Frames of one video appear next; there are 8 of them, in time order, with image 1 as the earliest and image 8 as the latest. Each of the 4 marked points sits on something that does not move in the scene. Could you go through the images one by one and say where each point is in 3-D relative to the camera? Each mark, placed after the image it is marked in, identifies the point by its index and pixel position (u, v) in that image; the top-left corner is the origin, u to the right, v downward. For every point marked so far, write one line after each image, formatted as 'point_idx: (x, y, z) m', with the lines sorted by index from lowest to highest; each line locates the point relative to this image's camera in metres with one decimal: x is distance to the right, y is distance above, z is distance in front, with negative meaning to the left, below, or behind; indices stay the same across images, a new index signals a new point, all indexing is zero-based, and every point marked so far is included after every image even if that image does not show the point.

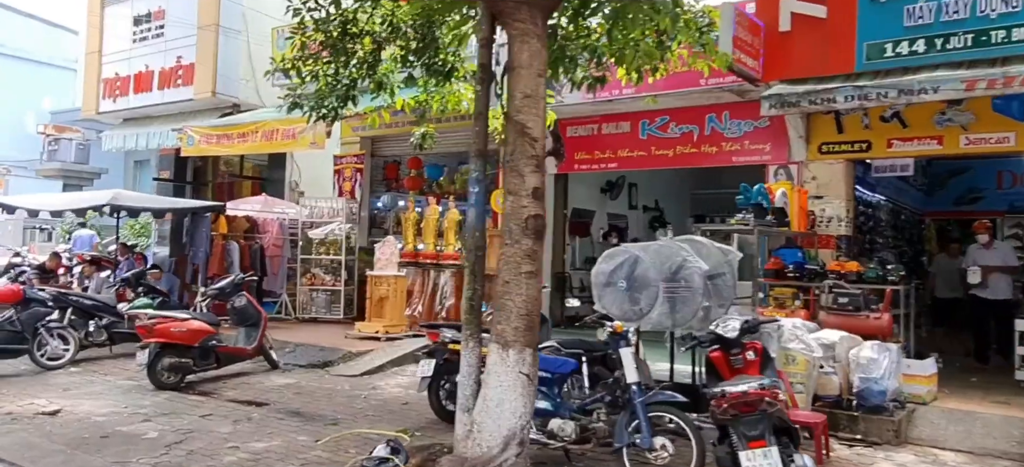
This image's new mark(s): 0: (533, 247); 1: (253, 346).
0: (+0.1, -0.1, +3.7) m
1: (-2.5, -1.1, +7.5) m
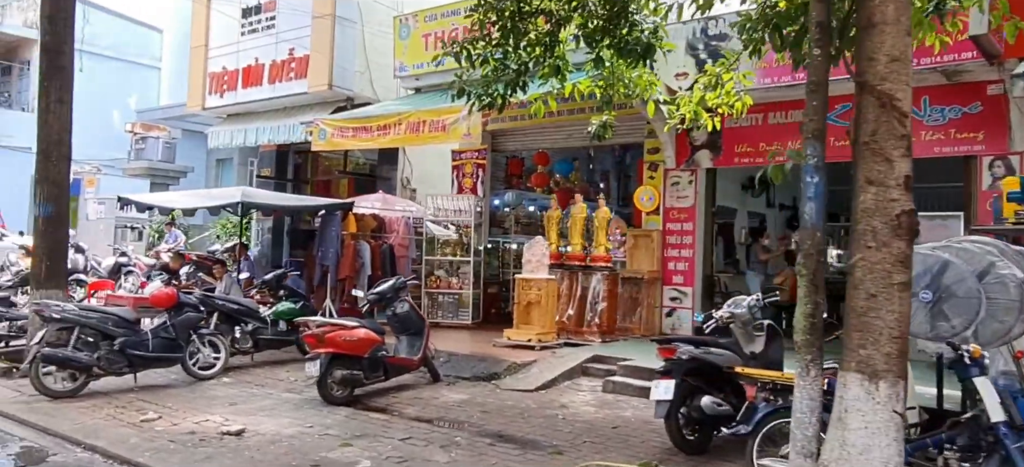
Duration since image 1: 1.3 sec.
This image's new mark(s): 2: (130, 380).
0: (+1.5, -0.1, +2.9) m
1: (-0.8, -1.1, +6.8) m
2: (-3.5, -1.4, +7.1) m
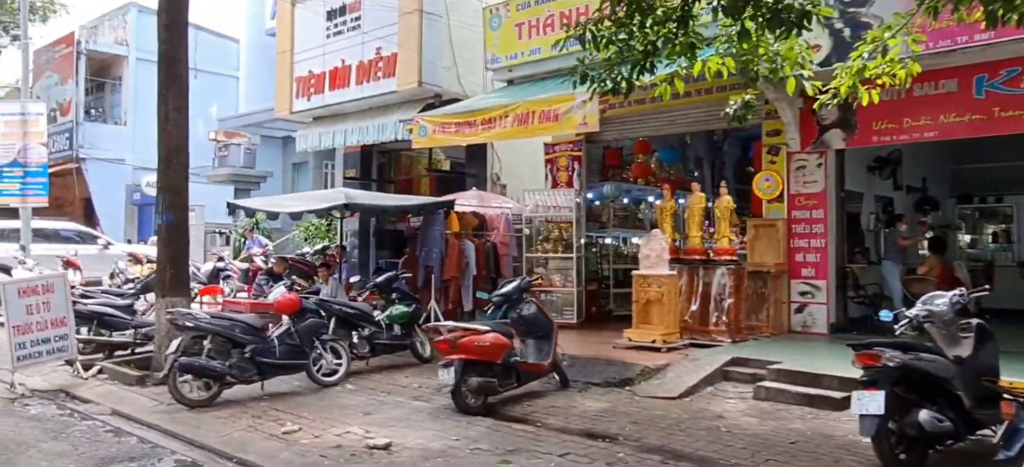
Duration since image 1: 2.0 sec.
0: (+2.3, 0.0, +2.3) m
1: (+0.3, -1.1, +6.3) m
2: (-2.3, -1.4, +6.8) m
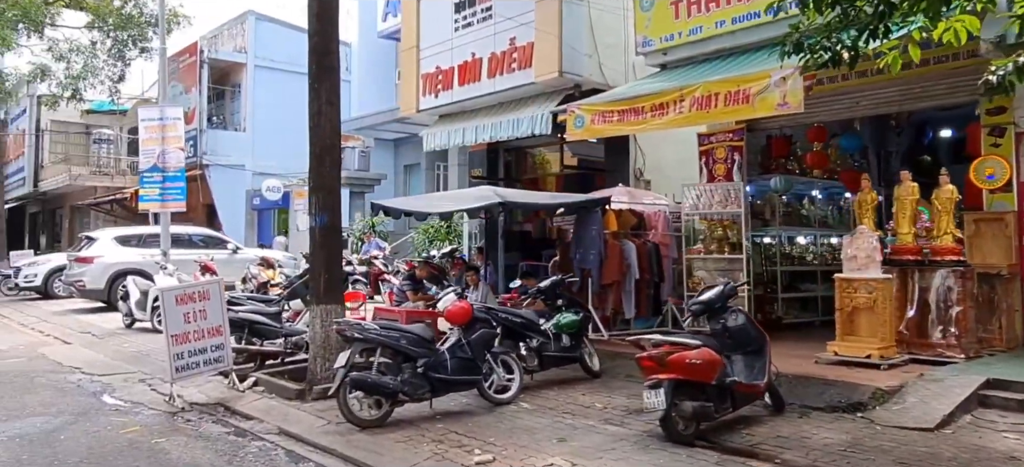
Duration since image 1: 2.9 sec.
0: (+3.3, 0.0, +1.1) m
1: (+1.8, -1.1, +5.4) m
2: (-0.7, -1.4, +6.2) m
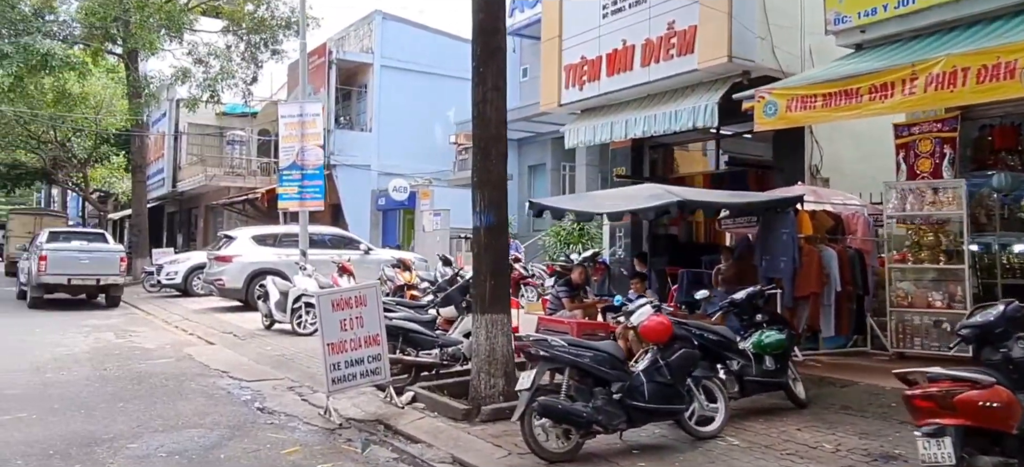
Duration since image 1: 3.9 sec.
0: (+4.0, 0.0, -0.2) m
1: (+3.1, -1.1, +4.2) m
2: (+0.7, -1.4, +5.4) m
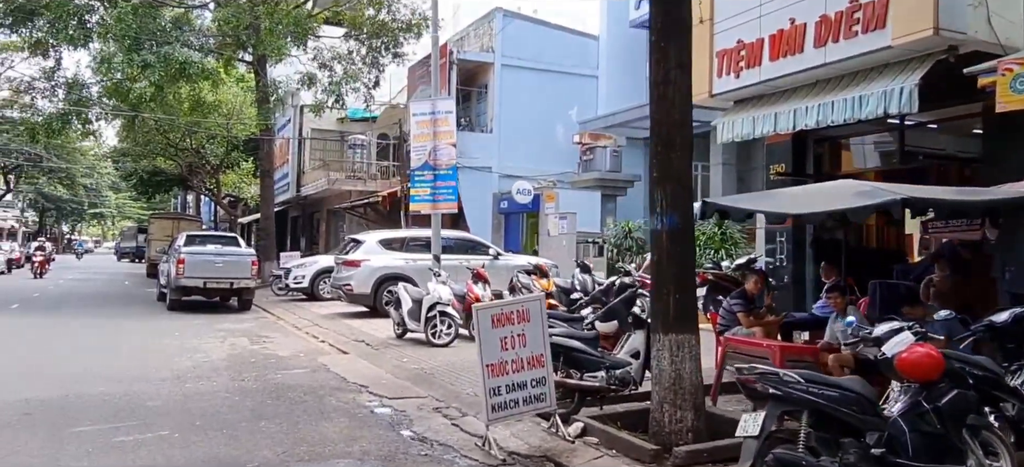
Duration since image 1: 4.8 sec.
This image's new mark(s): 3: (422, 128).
0: (+4.4, 0.0, -1.8) m
1: (+4.1, -1.1, +2.7) m
2: (+1.9, -1.5, +4.2) m
3: (-1.4, +1.6, +11.7) m
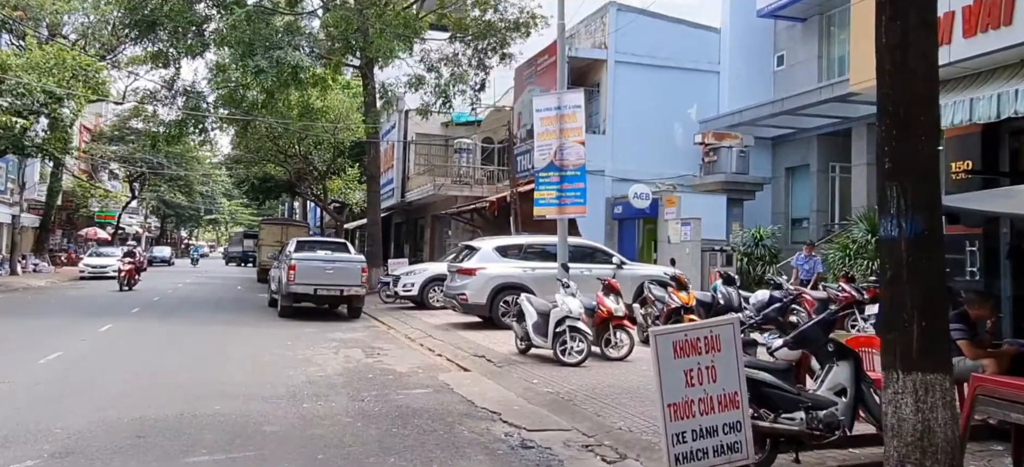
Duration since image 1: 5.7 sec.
0: (+4.6, 0.0, -3.4) m
1: (+4.9, -1.2, +1.1) m
2: (+2.9, -1.5, +2.8) m
3: (+0.5, +1.5, +10.7) m
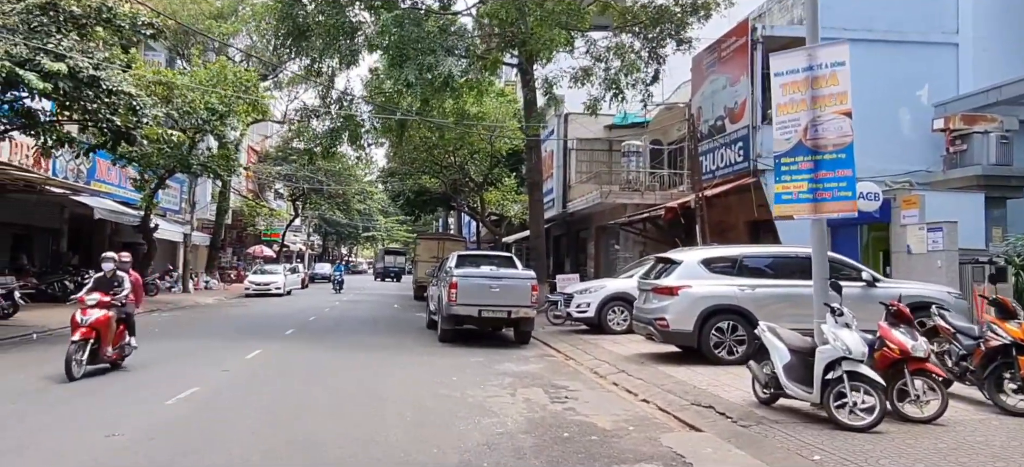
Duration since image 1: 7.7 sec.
0: (+4.3, +0.3, -6.8) m
1: (+5.4, -1.0, -2.5) m
2: (+3.8, -1.4, -0.4) m
3: (+2.9, +1.5, +7.8) m
